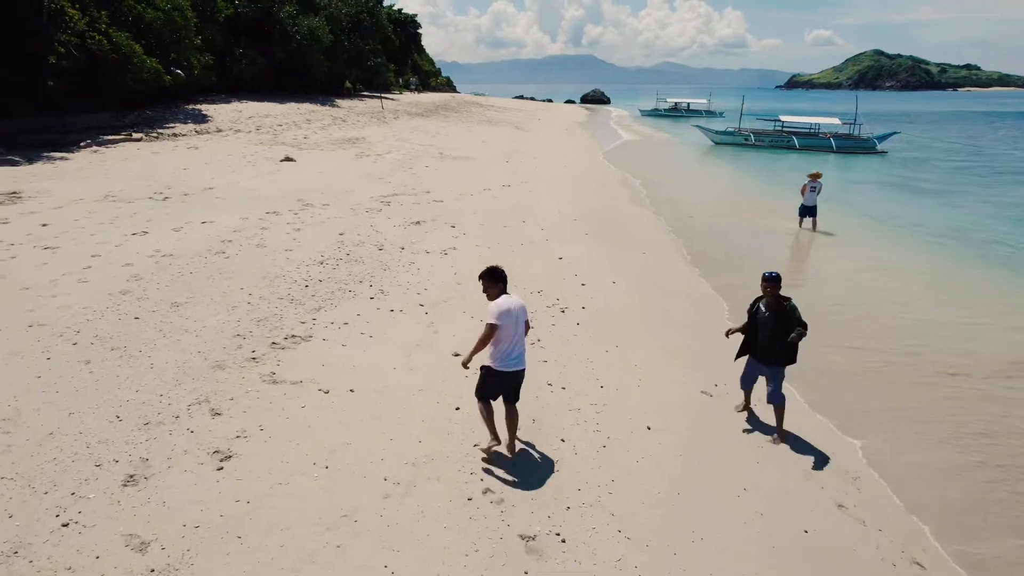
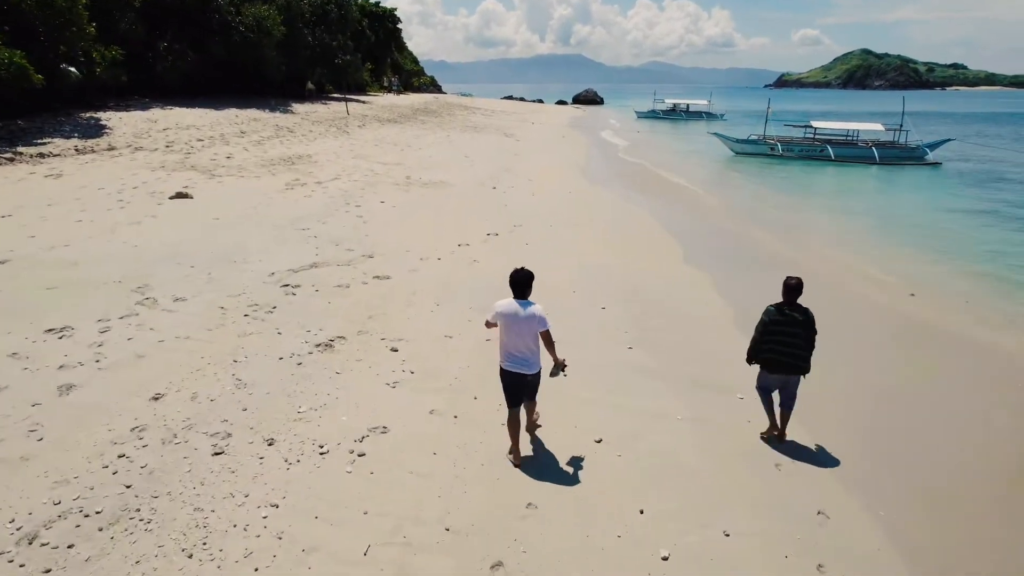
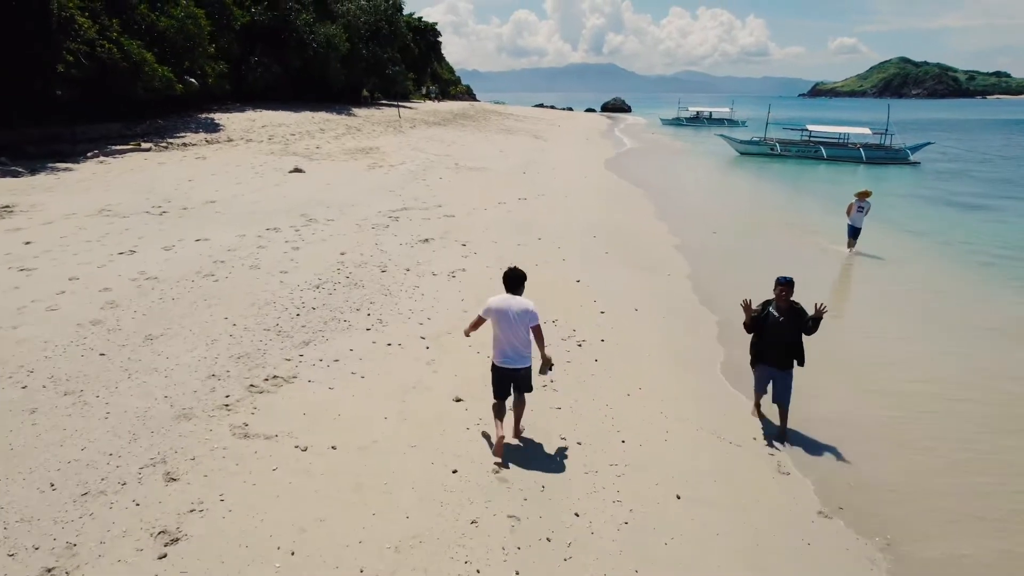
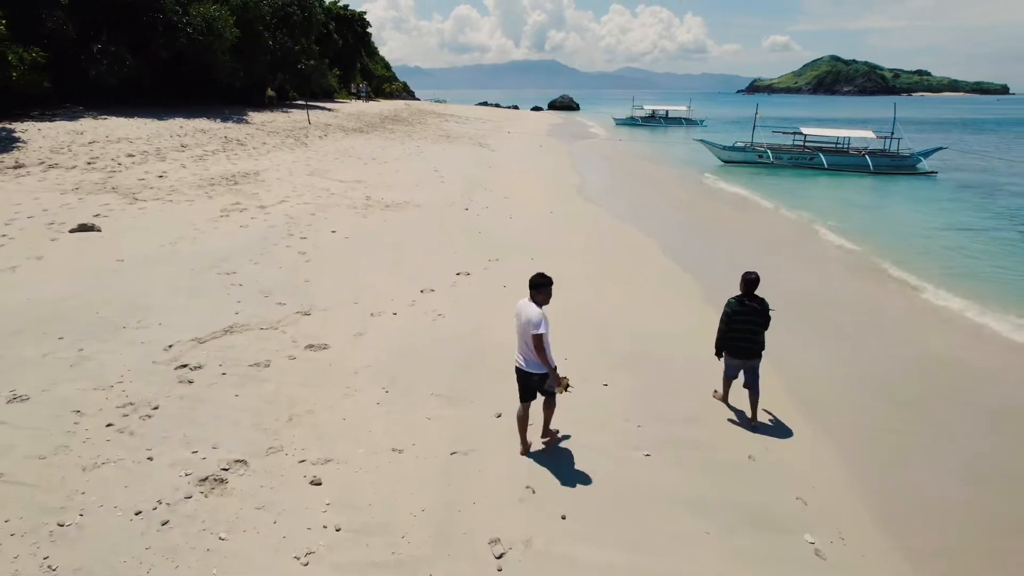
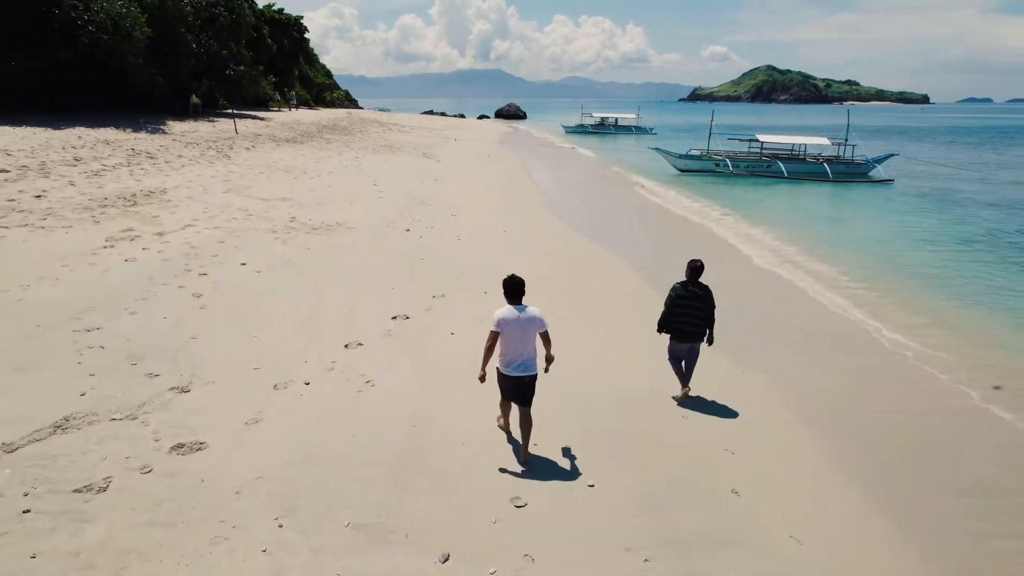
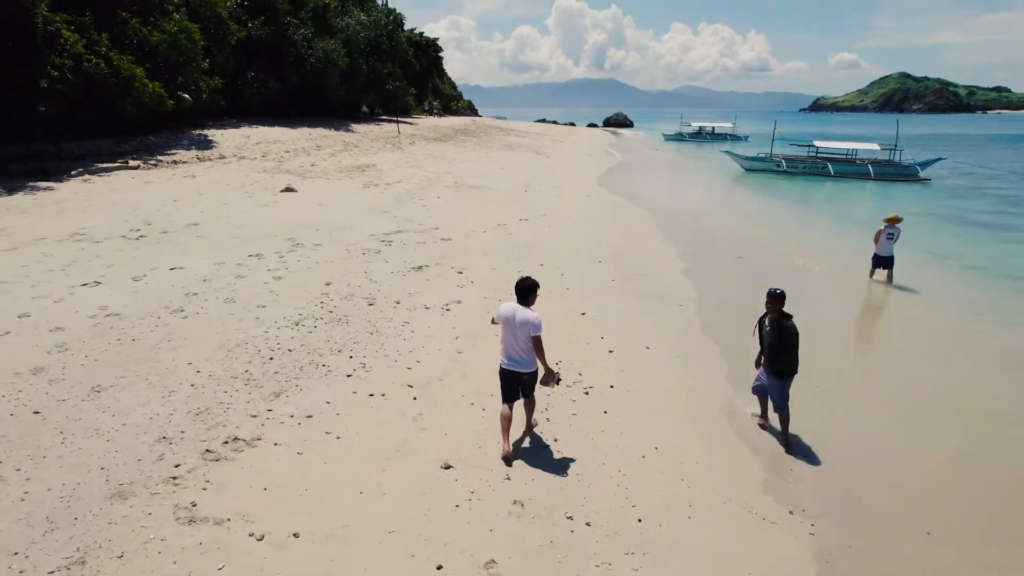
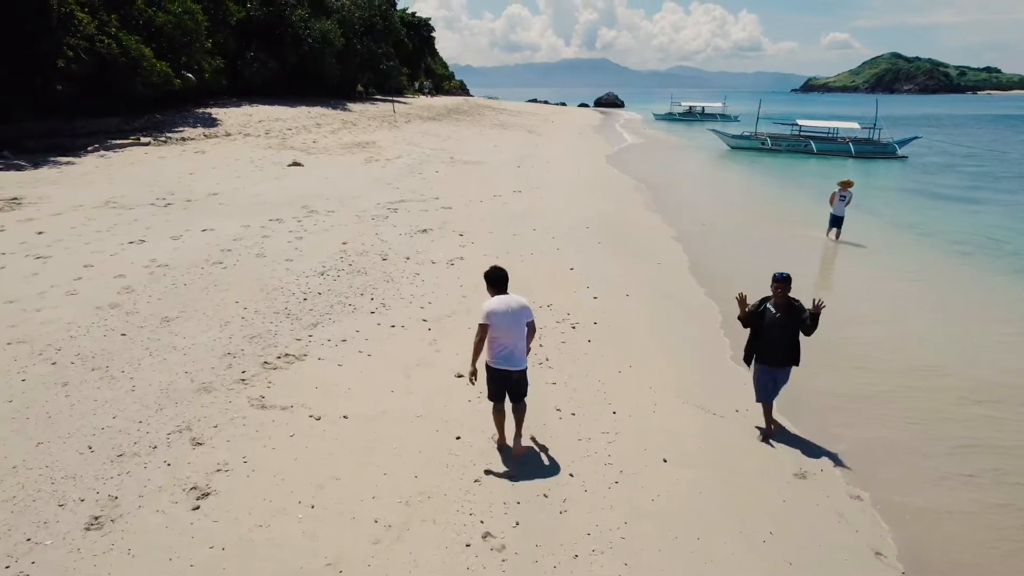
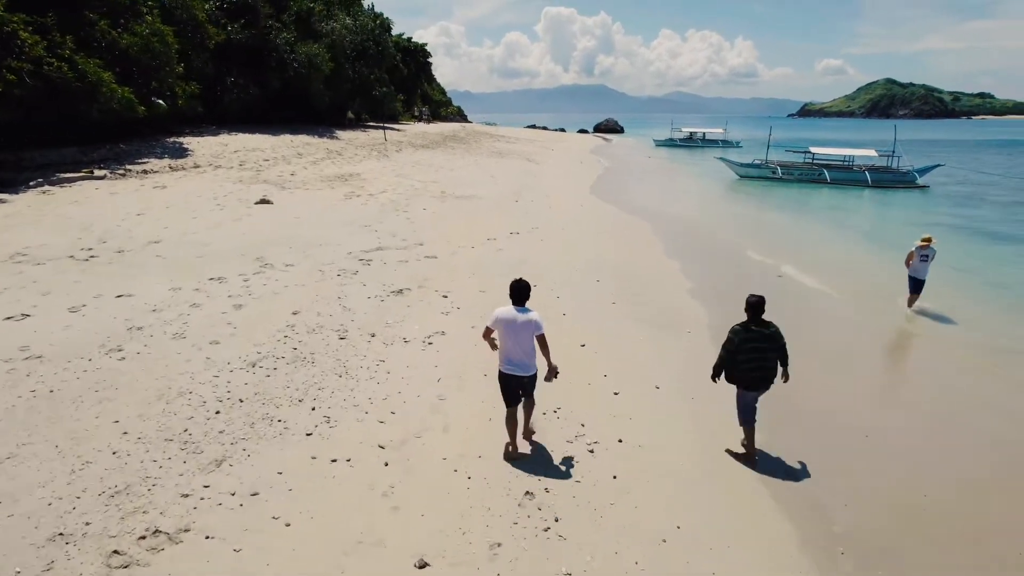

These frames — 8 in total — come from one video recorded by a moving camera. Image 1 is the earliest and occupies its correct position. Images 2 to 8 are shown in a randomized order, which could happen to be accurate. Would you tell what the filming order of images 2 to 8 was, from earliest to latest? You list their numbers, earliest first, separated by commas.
7, 3, 6, 8, 2, 4, 5
